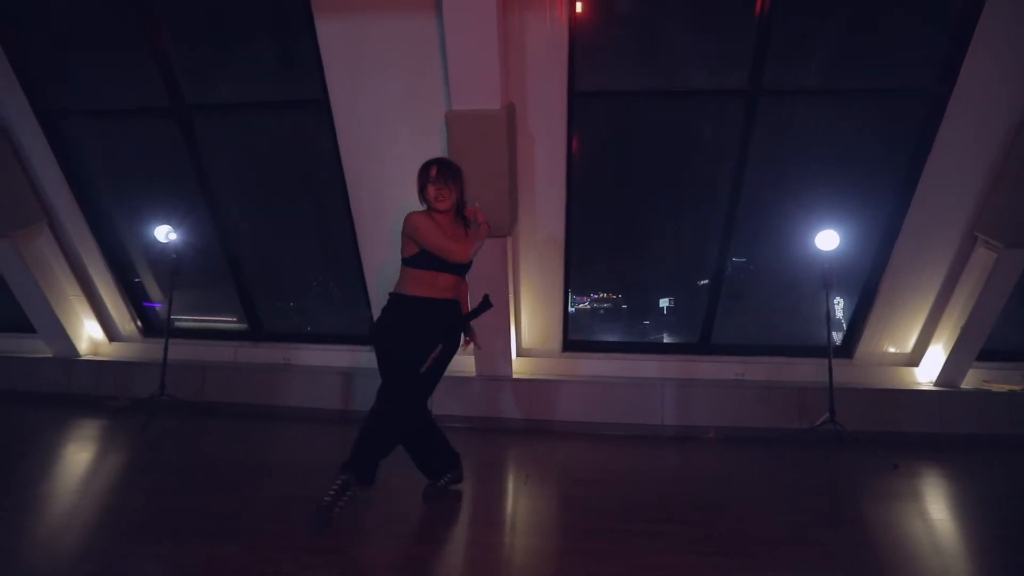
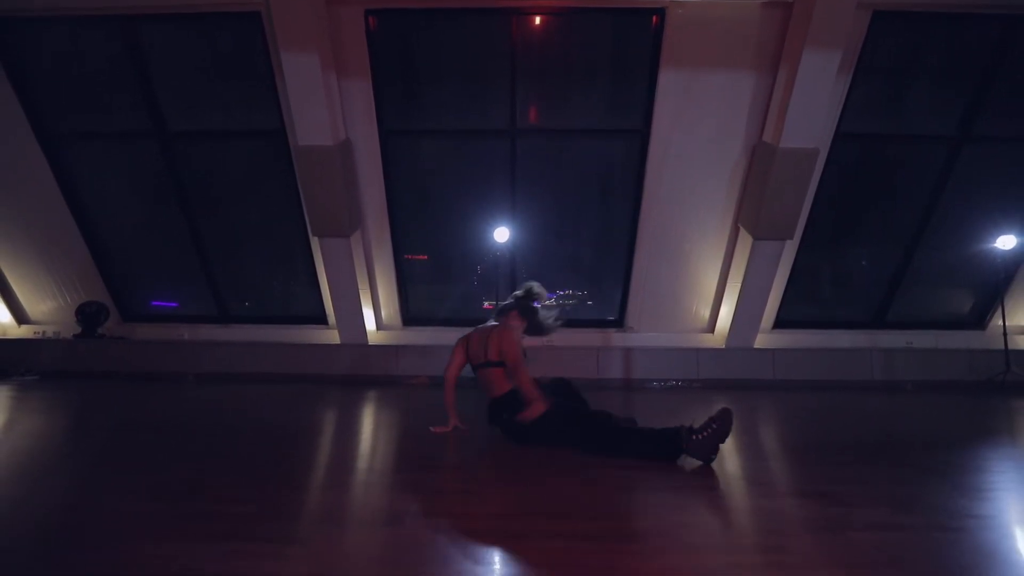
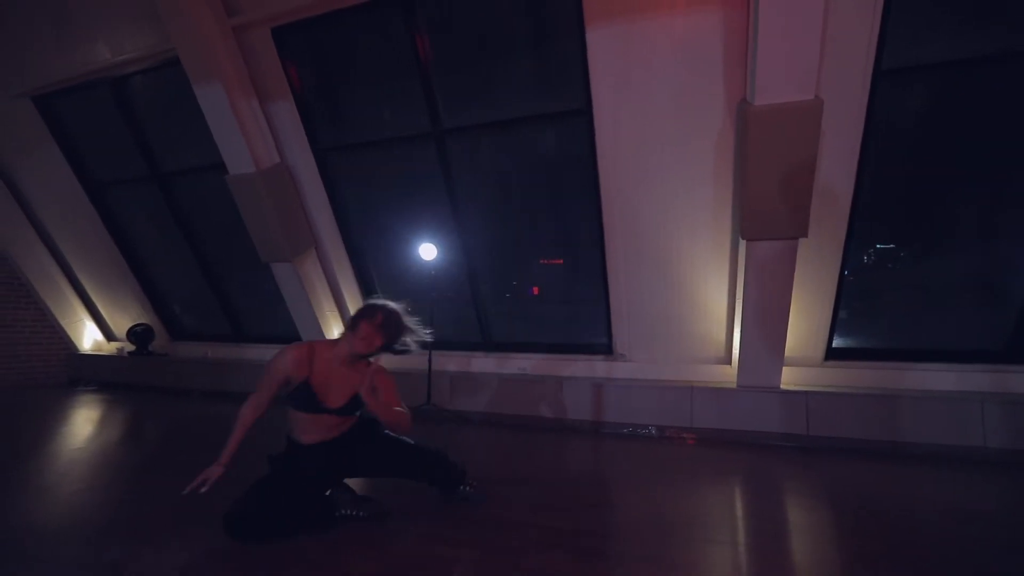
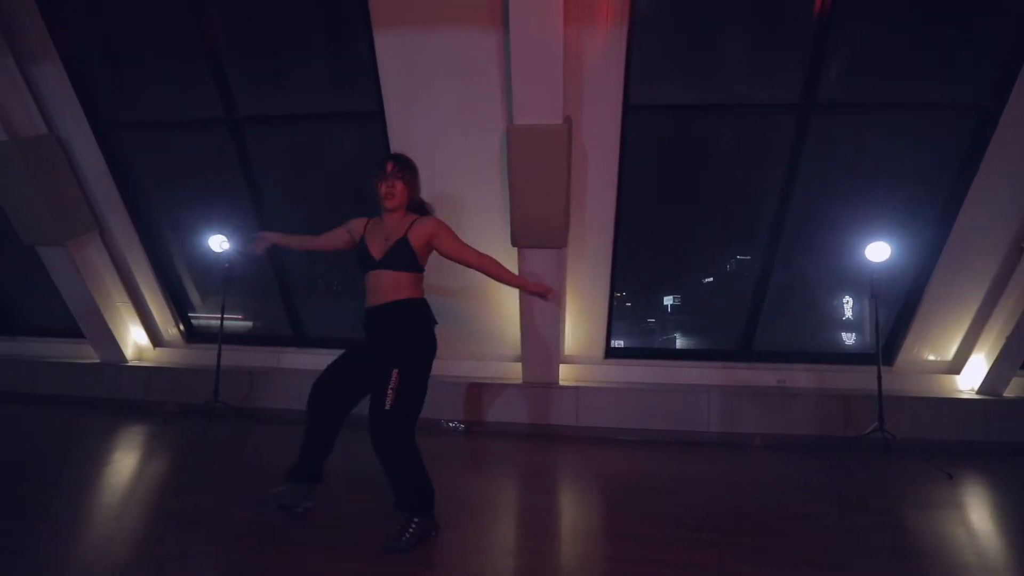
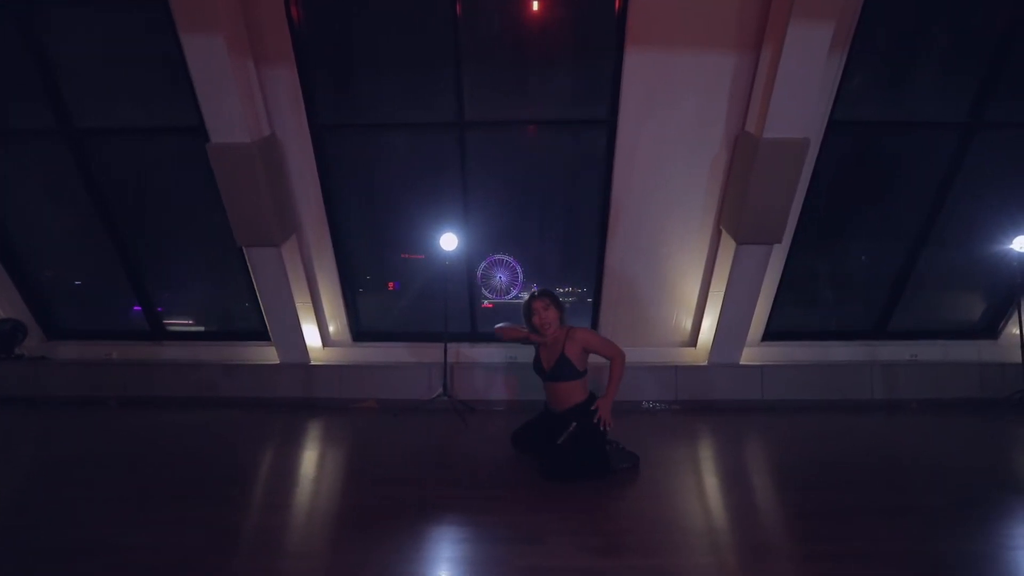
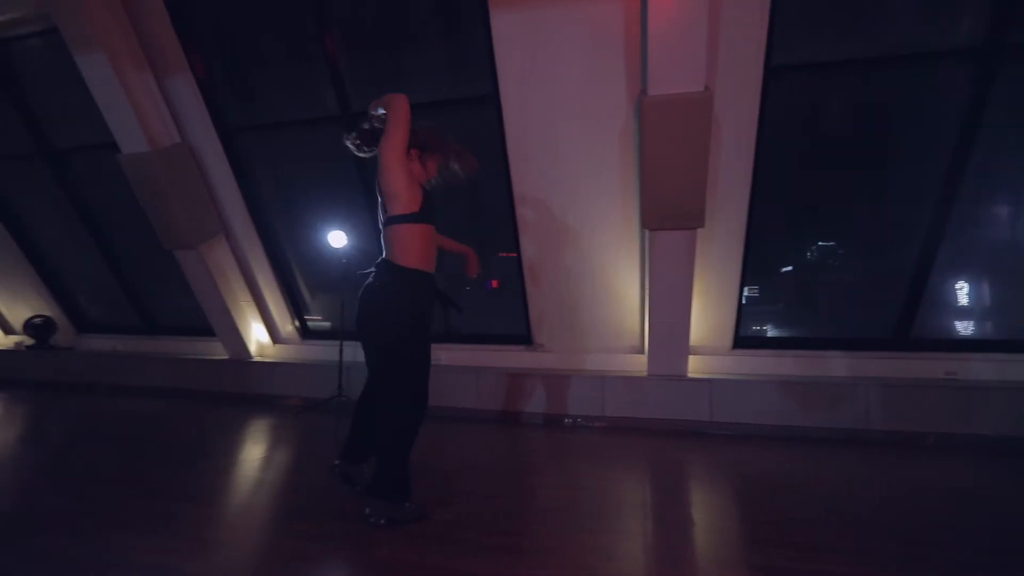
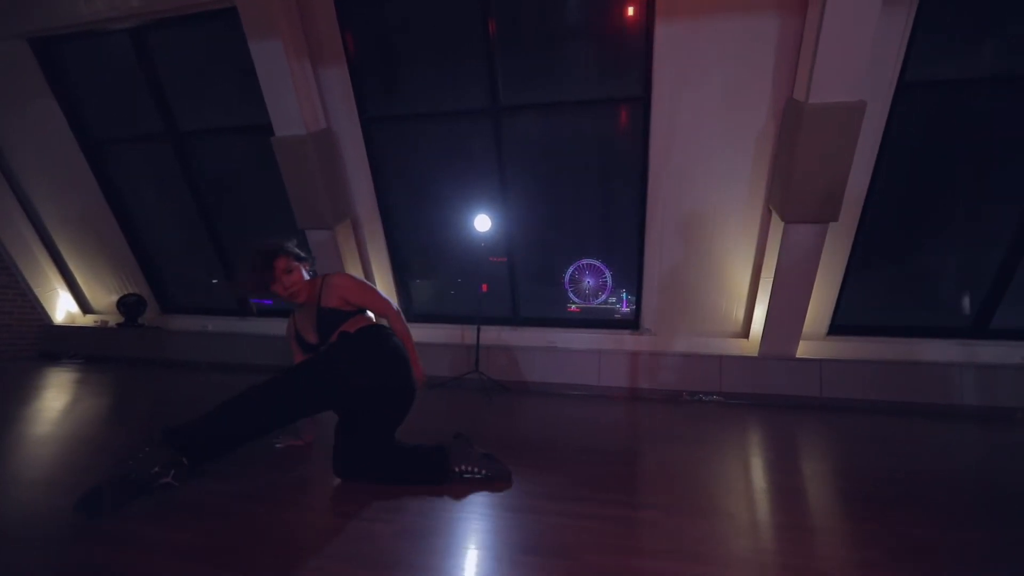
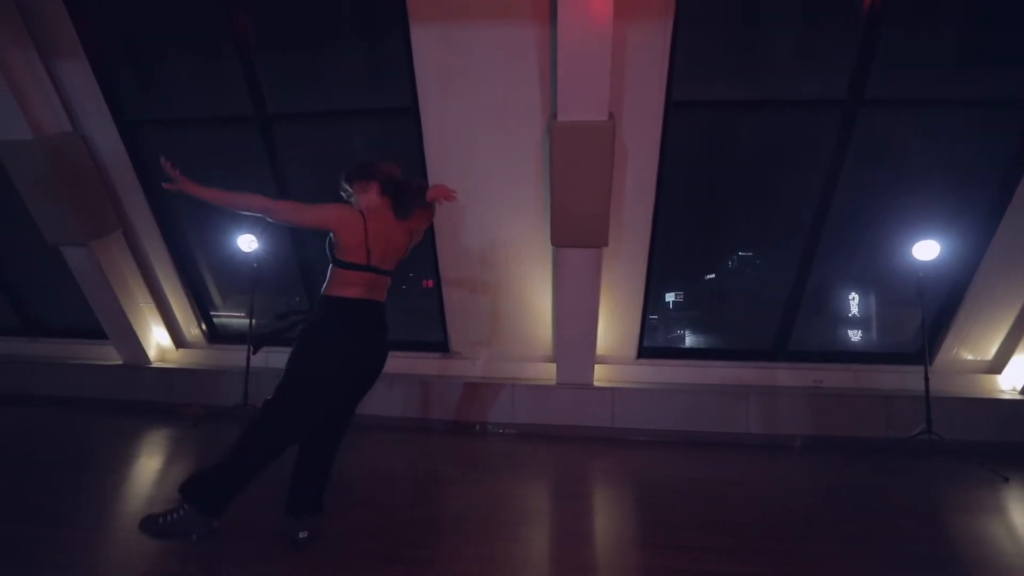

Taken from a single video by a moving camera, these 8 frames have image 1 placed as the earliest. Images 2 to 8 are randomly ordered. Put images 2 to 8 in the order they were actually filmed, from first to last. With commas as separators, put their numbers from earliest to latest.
4, 8, 6, 3, 7, 2, 5
